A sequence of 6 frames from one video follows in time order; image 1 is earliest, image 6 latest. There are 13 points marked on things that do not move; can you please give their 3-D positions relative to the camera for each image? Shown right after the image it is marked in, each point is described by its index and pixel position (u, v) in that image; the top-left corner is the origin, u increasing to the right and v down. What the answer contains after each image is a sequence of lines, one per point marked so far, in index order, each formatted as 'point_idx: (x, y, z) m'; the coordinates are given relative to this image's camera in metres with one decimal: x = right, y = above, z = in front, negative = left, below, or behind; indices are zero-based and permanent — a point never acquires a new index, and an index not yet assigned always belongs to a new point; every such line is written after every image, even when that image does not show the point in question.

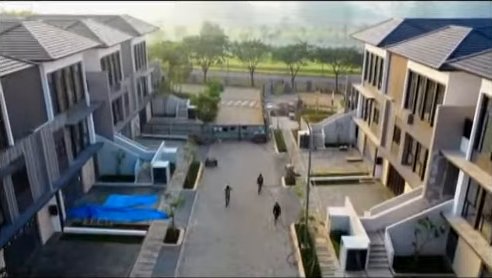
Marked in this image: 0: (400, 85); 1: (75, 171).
0: (+7.2, +2.5, +19.1) m
1: (-7.6, -1.5, +18.1) m
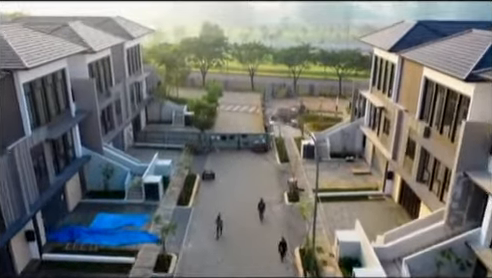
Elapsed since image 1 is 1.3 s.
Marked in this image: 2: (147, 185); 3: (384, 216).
0: (+7.2, +1.9, +17.4) m
1: (-7.7, -2.1, +16.5) m
2: (-4.7, -2.2, +19.2) m
3: (+6.1, -3.4, +18.0) m
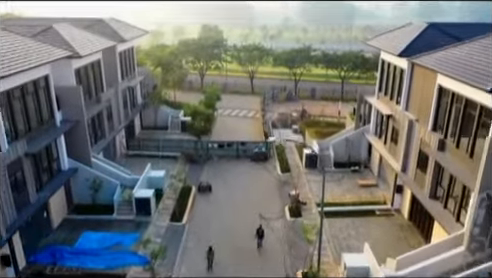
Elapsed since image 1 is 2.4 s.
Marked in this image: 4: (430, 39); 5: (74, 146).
0: (+7.1, +1.4, +16.1) m
1: (-7.7, -2.5, +15.1) m
2: (-4.7, -2.7, +17.9) m
3: (+6.0, -3.9, +16.7) m
4: (+8.0, +4.3, +17.7) m
5: (-7.8, -0.3, +18.4) m
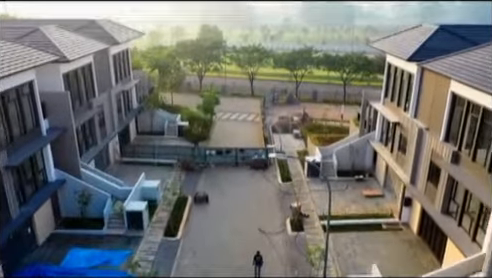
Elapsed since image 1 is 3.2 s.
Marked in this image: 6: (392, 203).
0: (+7.1, +1.1, +15.0) m
1: (-7.8, -2.9, +14.1) m
2: (-4.8, -3.1, +16.8) m
3: (+6.0, -4.3, +15.6) m
4: (+7.9, +3.9, +16.6) m
5: (-7.8, -0.7, +17.3) m
6: (+6.8, -3.0, +19.1) m
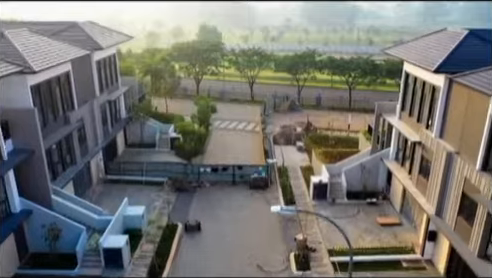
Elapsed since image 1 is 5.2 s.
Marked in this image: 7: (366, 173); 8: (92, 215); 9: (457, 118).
0: (+7.0, +0.2, +12.6) m
1: (-7.9, -3.8, +11.7) m
2: (-4.9, -3.9, +14.4) m
3: (+5.9, -5.1, +13.2) m
4: (+7.8, +3.1, +14.1) m
5: (-7.9, -1.5, +14.9) m
6: (+6.7, -3.9, +16.6) m
7: (+5.8, -1.6, +19.8) m
8: (-5.9, -2.9, +15.6) m
9: (+7.0, +0.7, +13.5) m
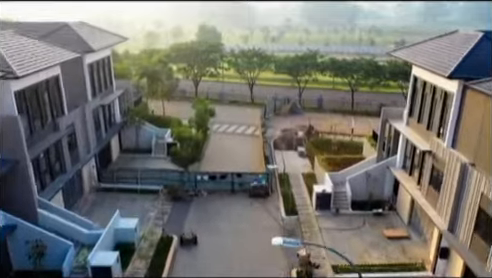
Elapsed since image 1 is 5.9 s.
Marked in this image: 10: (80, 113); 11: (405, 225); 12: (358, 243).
0: (+6.9, -0.1, +11.6) m
1: (-7.9, -4.1, +10.7) m
2: (-4.9, -4.3, +13.4) m
3: (+5.8, -5.5, +12.2) m
4: (+7.8, +2.8, +13.2) m
5: (-7.9, -1.9, +13.9) m
6: (+6.7, -4.2, +15.7) m
7: (+5.8, -1.9, +18.8) m
8: (-5.9, -3.2, +14.6) m
9: (+7.0, +0.4, +12.5) m
10: (-7.9, +1.2, +19.5) m
11: (+6.7, -3.5, +17.2) m
12: (+4.4, -4.0, +16.2) m
